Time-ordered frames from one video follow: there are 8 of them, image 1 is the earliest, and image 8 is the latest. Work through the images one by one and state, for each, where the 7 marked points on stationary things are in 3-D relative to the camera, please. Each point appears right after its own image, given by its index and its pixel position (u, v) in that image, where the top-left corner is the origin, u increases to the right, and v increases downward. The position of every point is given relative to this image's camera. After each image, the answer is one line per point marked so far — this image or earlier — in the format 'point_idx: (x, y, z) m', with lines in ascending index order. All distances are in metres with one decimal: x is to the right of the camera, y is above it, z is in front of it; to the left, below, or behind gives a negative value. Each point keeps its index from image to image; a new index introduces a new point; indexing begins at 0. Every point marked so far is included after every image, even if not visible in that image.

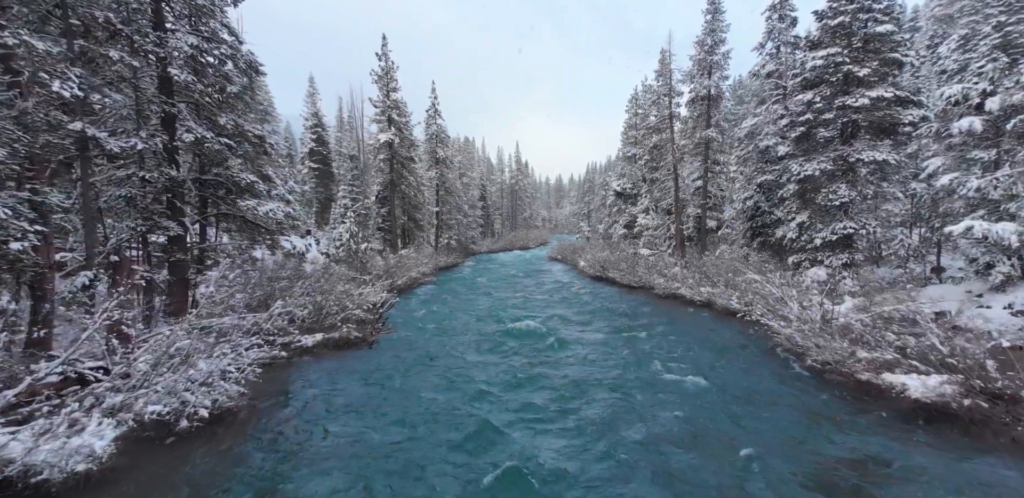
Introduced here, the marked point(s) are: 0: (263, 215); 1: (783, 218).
0: (-6.9, +0.9, +11.5) m
1: (+11.8, +1.3, +18.2) m
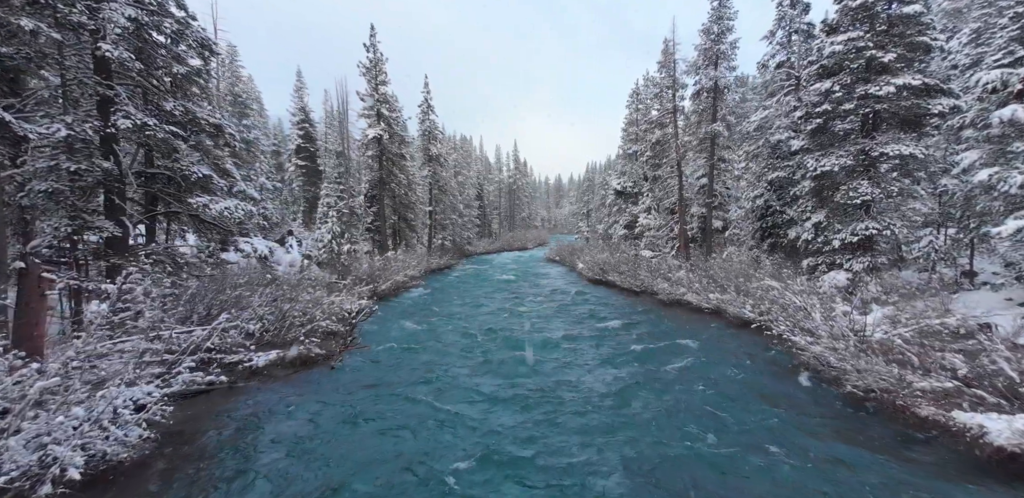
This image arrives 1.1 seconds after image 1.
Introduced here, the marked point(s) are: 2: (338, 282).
0: (-7.2, +0.8, +10.2) m
1: (+11.5, +1.2, +16.9) m
2: (-6.6, -1.2, +15.7) m
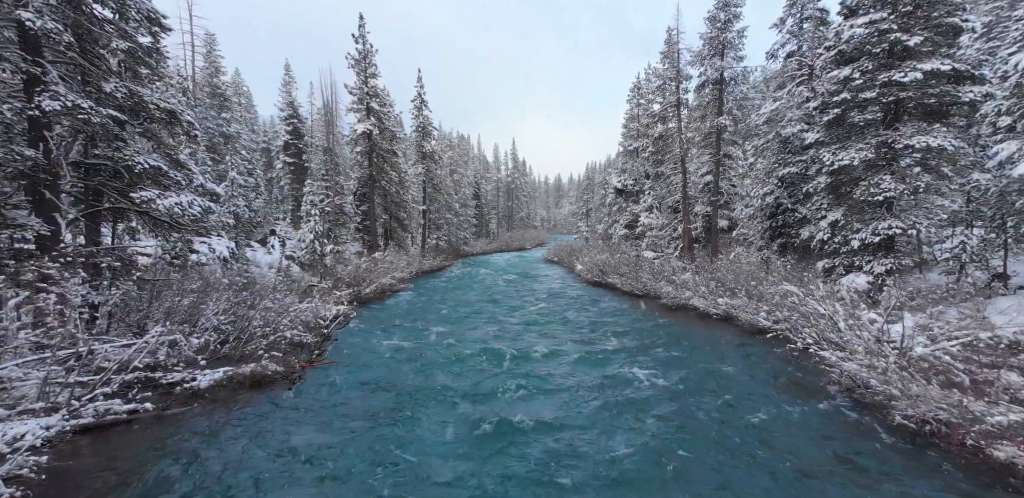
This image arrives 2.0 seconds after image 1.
0: (-7.5, +0.8, +9.1) m
1: (+11.3, +1.2, +15.8) m
2: (-6.8, -1.3, +14.6) m
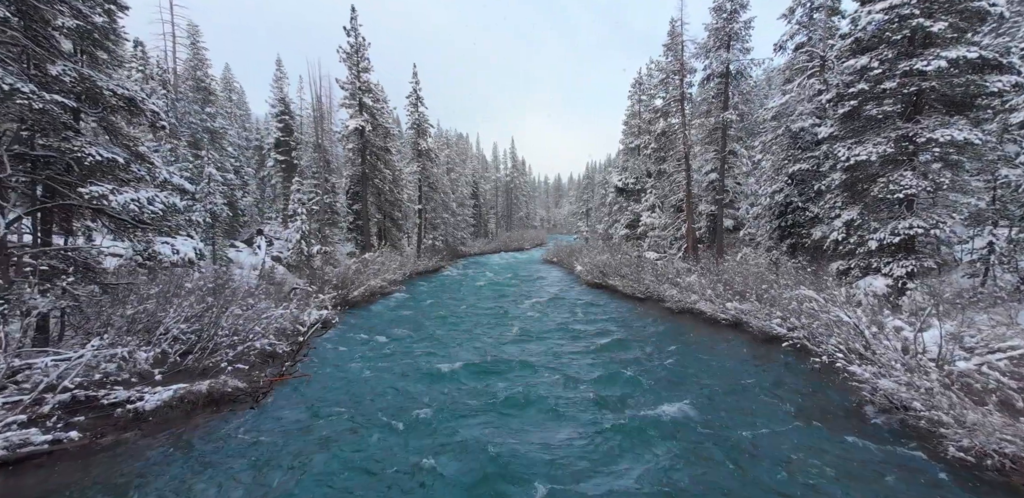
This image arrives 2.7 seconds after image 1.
0: (-7.6, +0.8, +8.2) m
1: (+11.1, +1.2, +14.9) m
2: (-7.0, -1.3, +13.7) m
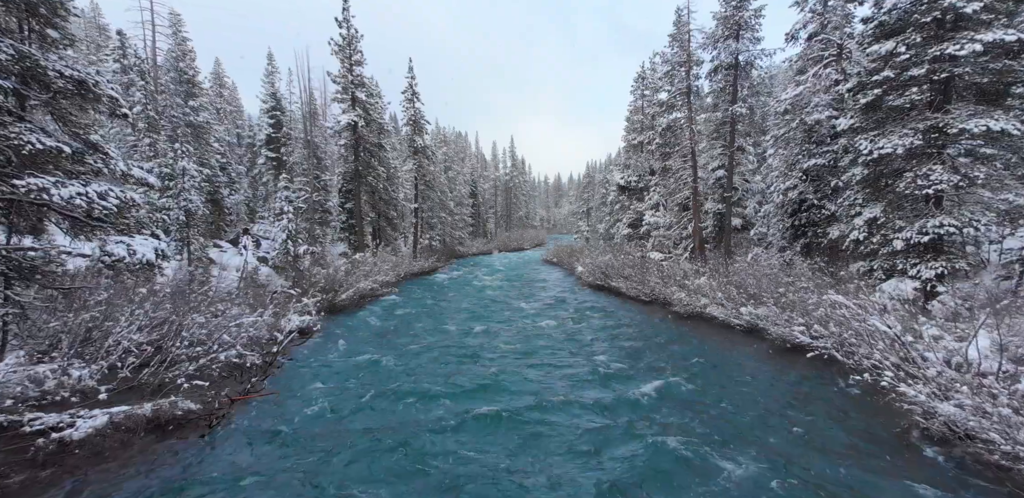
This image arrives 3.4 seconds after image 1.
0: (-7.7, +0.8, +7.3) m
1: (+11.0, +1.2, +14.0) m
2: (-7.1, -1.3, +12.8) m
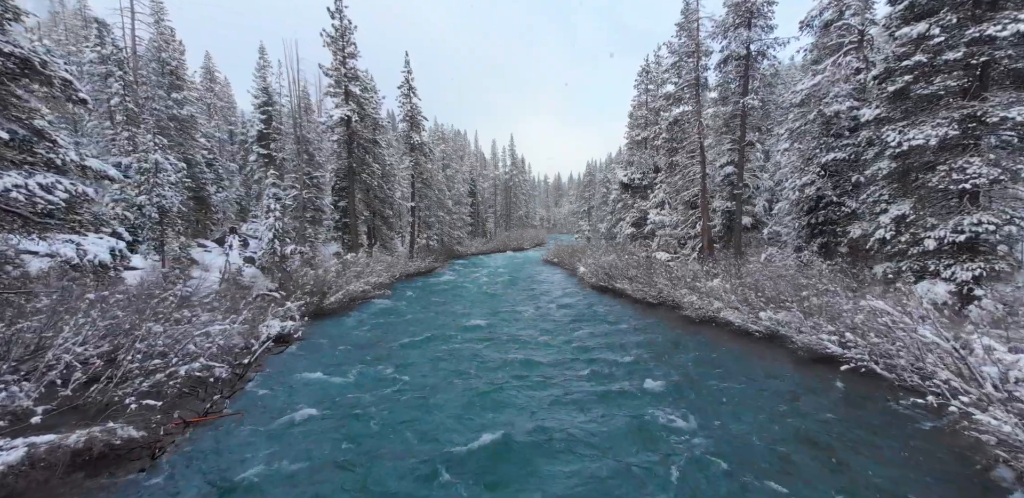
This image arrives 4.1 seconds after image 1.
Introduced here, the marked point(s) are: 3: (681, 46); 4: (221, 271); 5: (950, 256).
0: (-7.7, +0.8, +6.4) m
1: (+11.0, +1.2, +13.1) m
2: (-7.1, -1.3, +11.9) m
3: (+7.5, +8.9, +18.3) m
4: (-10.4, -0.8, +14.9) m
5: (+11.2, -0.2, +10.7) m
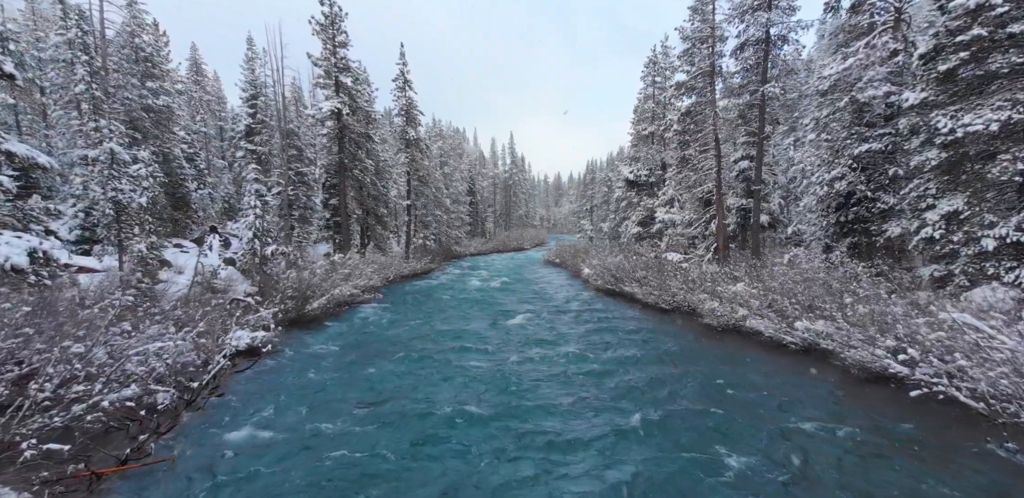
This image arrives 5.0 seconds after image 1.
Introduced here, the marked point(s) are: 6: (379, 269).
0: (-7.7, +0.8, +5.1) m
1: (+11.0, +1.2, +11.8) m
2: (-7.0, -1.3, +10.6) m
3: (+7.5, +8.9, +17.0) m
4: (-10.4, -0.8, +13.6) m
5: (+11.2, -0.2, +9.4) m
6: (-6.3, -1.0, +19.8) m
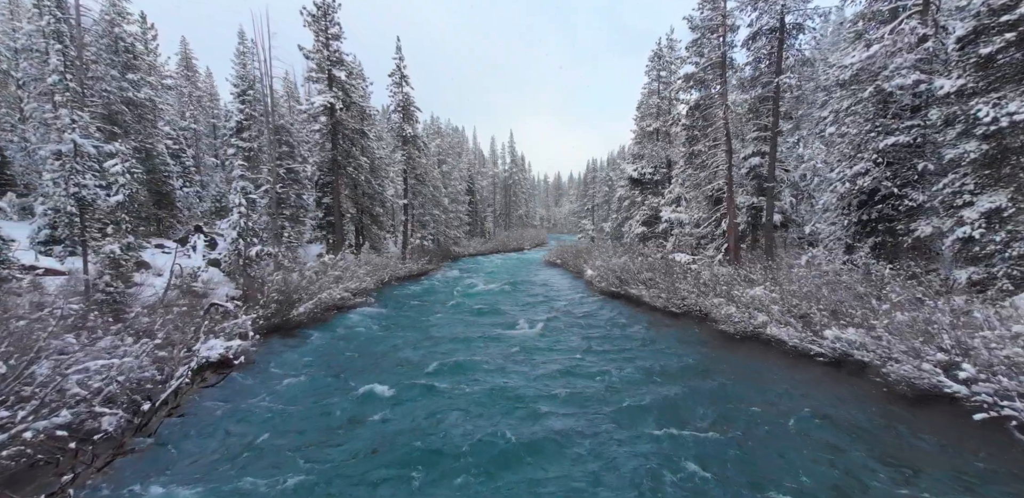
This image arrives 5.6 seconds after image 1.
0: (-7.7, +0.7, +4.2) m
1: (+11.0, +1.1, +11.0) m
2: (-7.0, -1.3, +9.7) m
3: (+7.5, +8.9, +16.2) m
4: (-10.4, -0.8, +12.8) m
5: (+11.2, -0.2, +8.6) m
6: (-6.3, -1.0, +19.0) m
